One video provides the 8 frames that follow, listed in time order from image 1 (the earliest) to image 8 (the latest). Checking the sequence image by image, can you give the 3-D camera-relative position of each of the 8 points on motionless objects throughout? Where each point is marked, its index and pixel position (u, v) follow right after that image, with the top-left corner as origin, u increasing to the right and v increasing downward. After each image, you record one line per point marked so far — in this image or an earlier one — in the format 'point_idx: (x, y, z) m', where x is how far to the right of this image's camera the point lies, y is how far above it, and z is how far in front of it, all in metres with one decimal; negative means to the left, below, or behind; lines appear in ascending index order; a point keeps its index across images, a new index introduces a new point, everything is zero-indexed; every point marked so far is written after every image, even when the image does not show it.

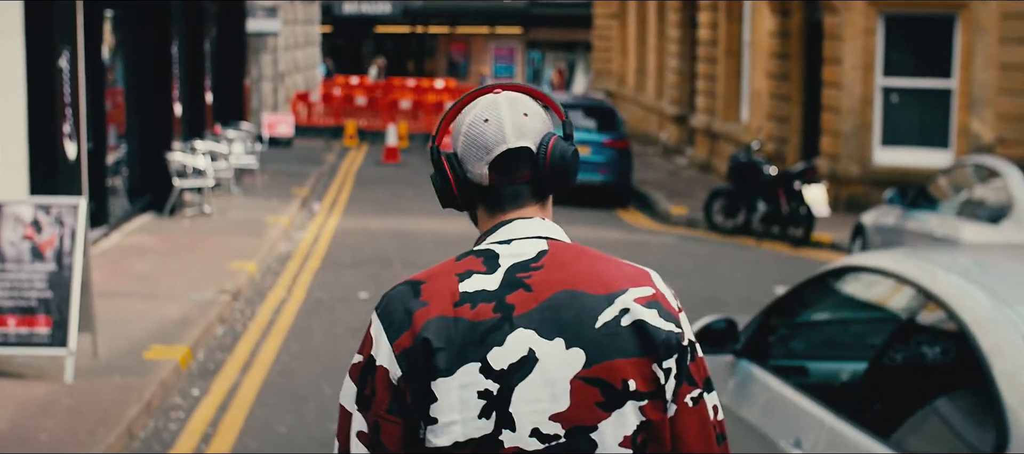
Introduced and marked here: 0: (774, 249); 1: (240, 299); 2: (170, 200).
0: (+2.9, -0.2, +17.3) m
1: (-2.1, -0.5, +12.7) m
2: (-3.8, +0.3, +17.6) m
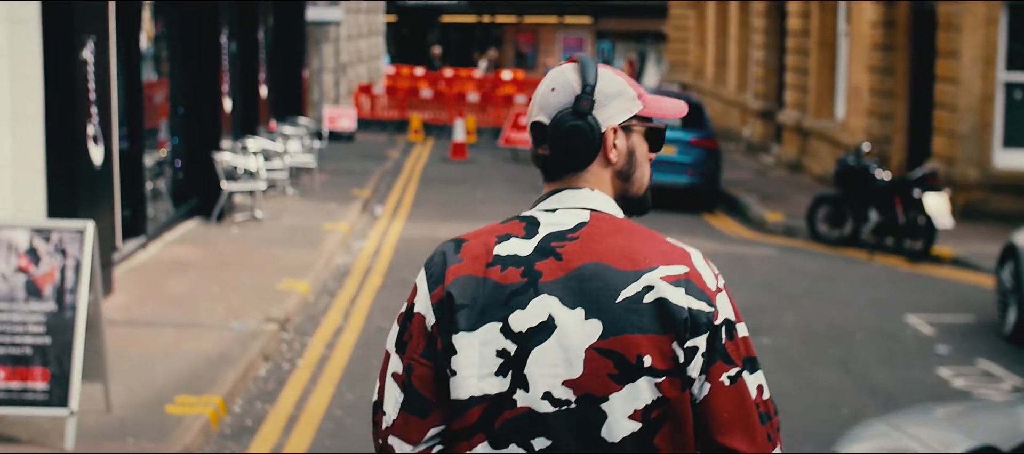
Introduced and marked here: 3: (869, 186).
0: (+3.7, -0.4, +15.5) m
1: (-1.5, -0.6, +11.0) m
2: (-2.9, +0.2, +16.0) m
3: (+3.6, +0.4, +16.1) m
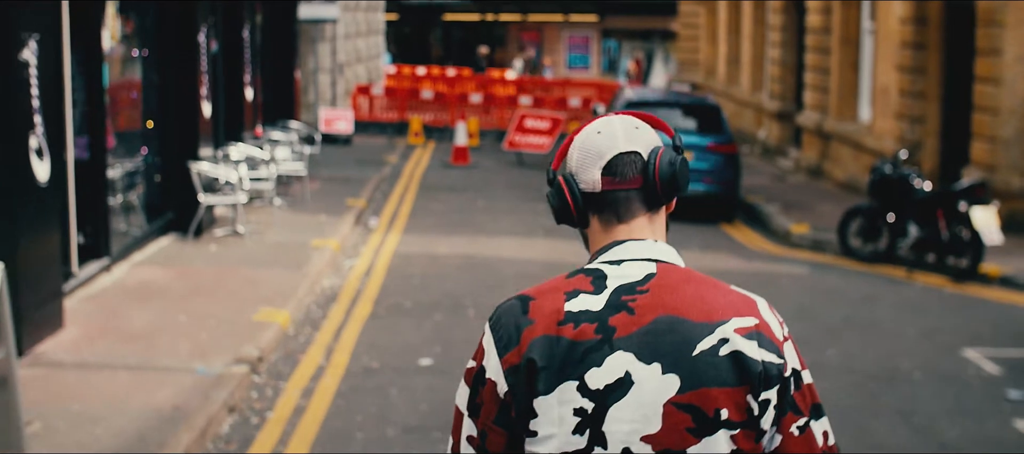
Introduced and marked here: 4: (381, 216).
0: (+3.7, -0.5, +14.1) m
1: (-1.5, -0.8, +9.6) m
2: (-2.9, +0.1, +14.6) m
3: (+3.7, +0.3, +14.7) m
4: (-1.5, +0.1, +18.3) m
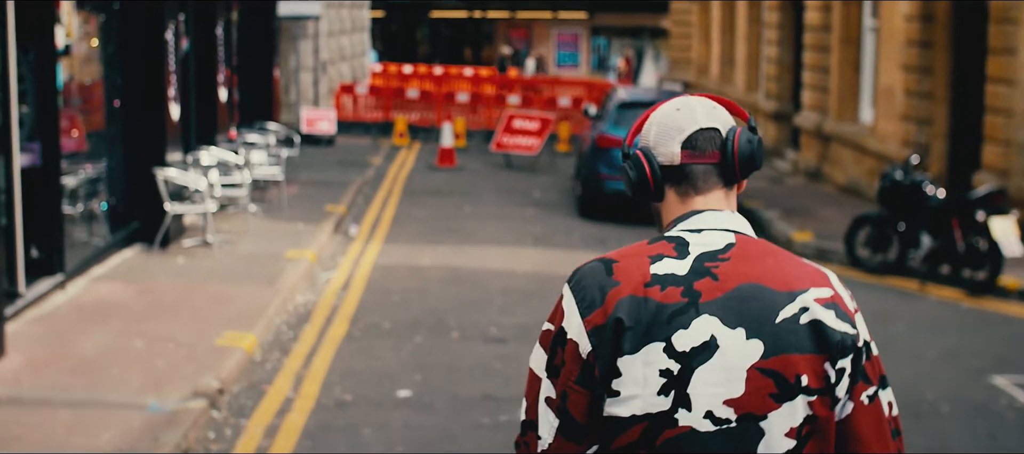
0: (+3.6, -0.6, +13.2) m
1: (-1.5, -0.9, +8.7) m
2: (-3.0, 0.0, +13.7) m
3: (+3.5, +0.2, +13.8) m
4: (-1.6, +0.1, +17.4) m
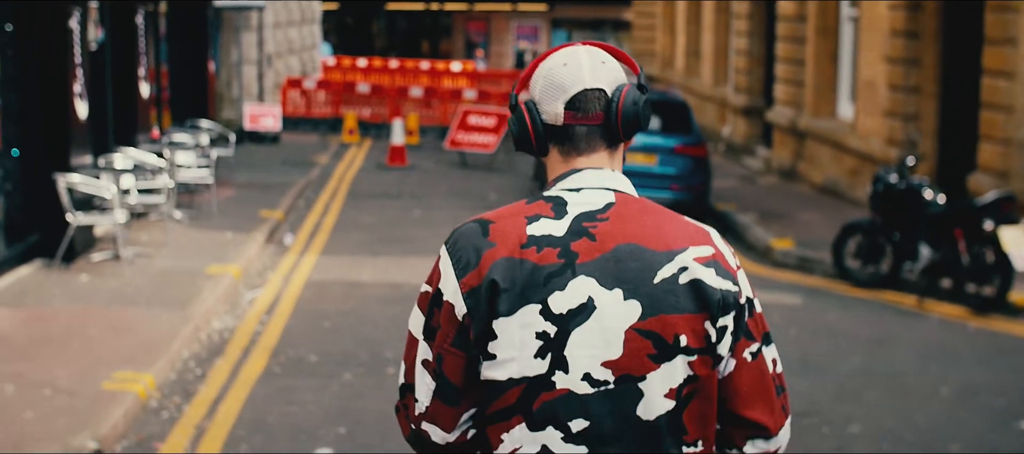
0: (+3.2, -0.7, +11.8) m
1: (-1.8, -1.0, +7.2) m
2: (-3.4, -0.1, +12.1) m
3: (+3.2, +0.1, +12.4) m
4: (-2.1, 0.0, +15.9) m
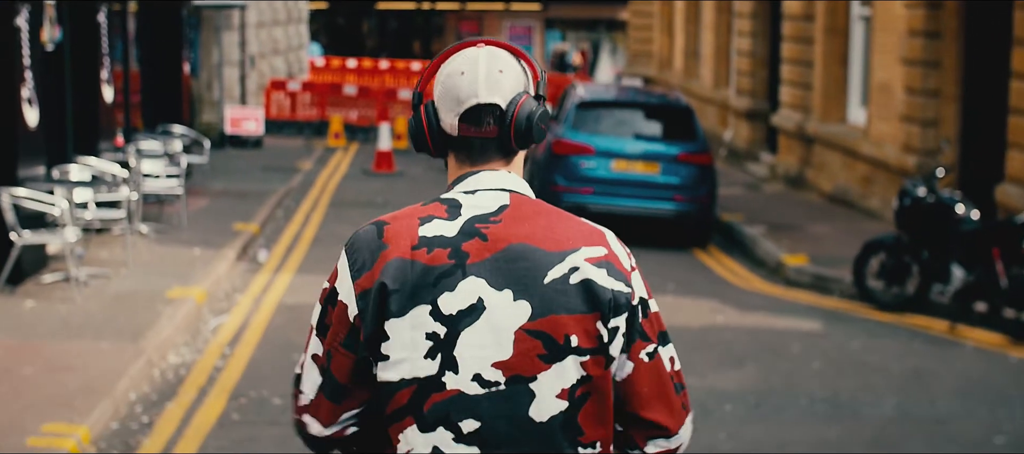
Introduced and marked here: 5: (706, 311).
0: (+3.2, -0.8, +10.7) m
1: (-1.8, -1.1, +6.1) m
2: (-3.4, -0.2, +10.9) m
3: (+3.1, 0.0, +11.3) m
4: (-2.2, -0.2, +14.7) m
5: (+1.4, -0.6, +11.6) m
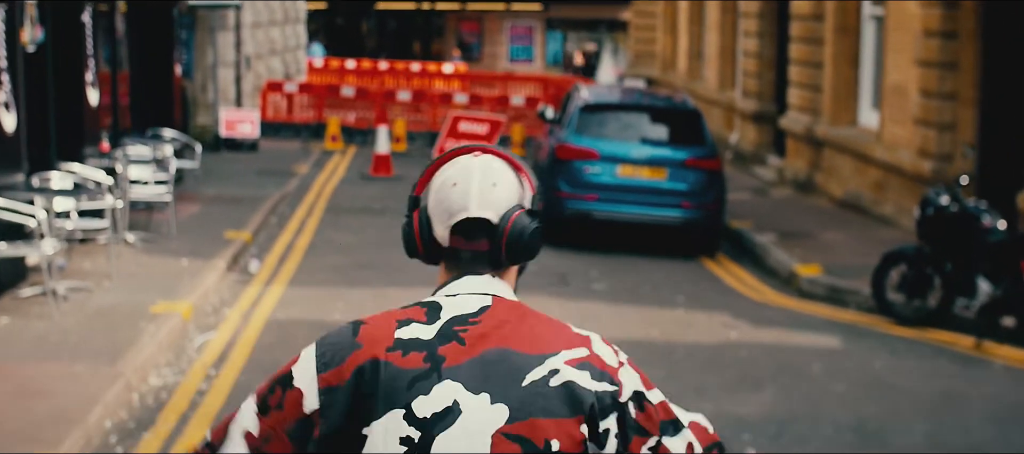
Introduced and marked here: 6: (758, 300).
0: (+3.2, -0.9, +10.1) m
1: (-1.8, -1.2, +5.5) m
2: (-3.4, -0.3, +10.4) m
3: (+3.1, -0.1, +10.7) m
4: (-2.2, -0.2, +14.2) m
5: (+1.4, -0.7, +11.0) m
6: (+2.0, -0.6, +12.7) m
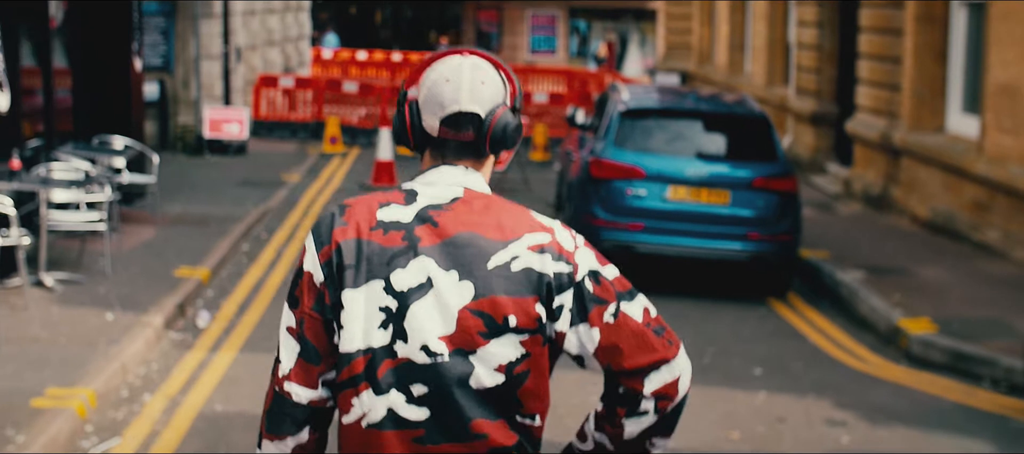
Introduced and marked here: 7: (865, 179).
0: (+3.3, -1.2, +7.1) m
1: (-1.8, -1.5, +2.5) m
2: (-3.3, -0.6, +7.4) m
3: (+3.2, -0.4, +7.7) m
4: (-2.0, -0.5, +11.2) m
5: (+1.6, -1.0, +8.0) m
6: (+2.1, -0.9, +9.7) m
7: (+4.0, +0.5, +18.1) m
